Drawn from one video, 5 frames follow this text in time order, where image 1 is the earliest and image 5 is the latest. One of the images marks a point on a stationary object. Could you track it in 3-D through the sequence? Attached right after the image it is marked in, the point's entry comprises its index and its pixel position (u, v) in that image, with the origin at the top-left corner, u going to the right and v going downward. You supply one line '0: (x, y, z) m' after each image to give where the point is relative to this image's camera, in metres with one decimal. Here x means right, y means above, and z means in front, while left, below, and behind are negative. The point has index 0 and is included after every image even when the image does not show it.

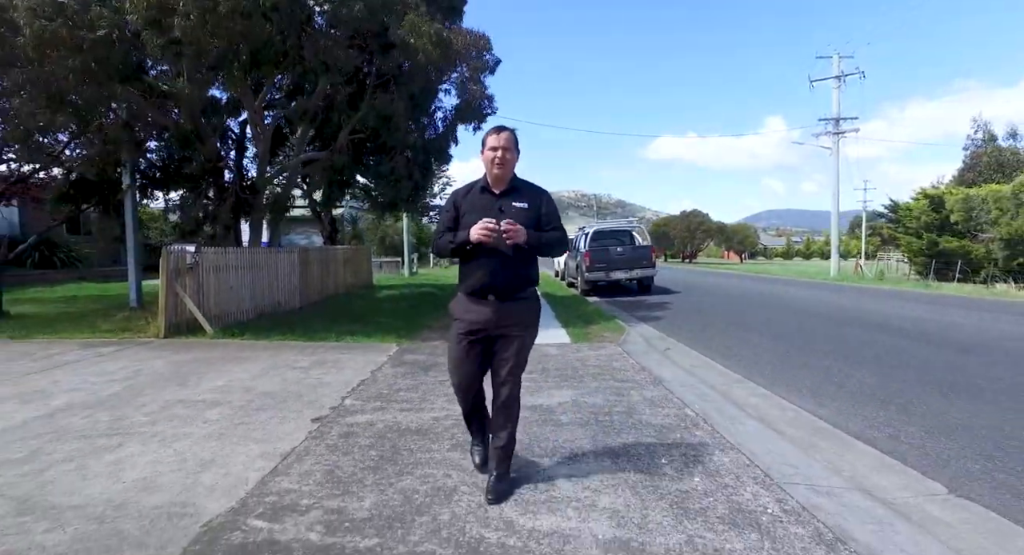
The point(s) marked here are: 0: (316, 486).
0: (-1.2, -1.3, +3.7) m
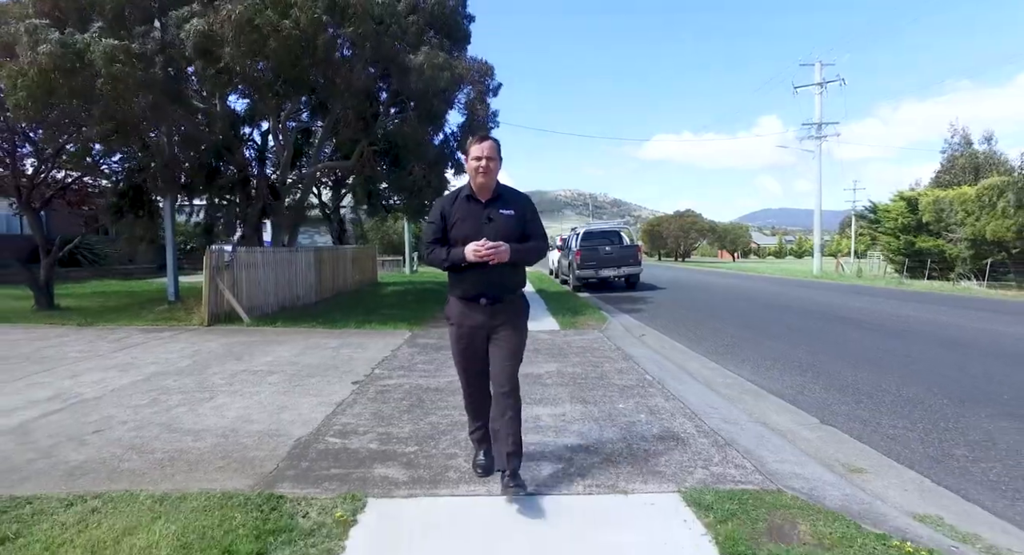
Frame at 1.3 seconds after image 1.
0: (-1.3, -1.3, +5.1) m
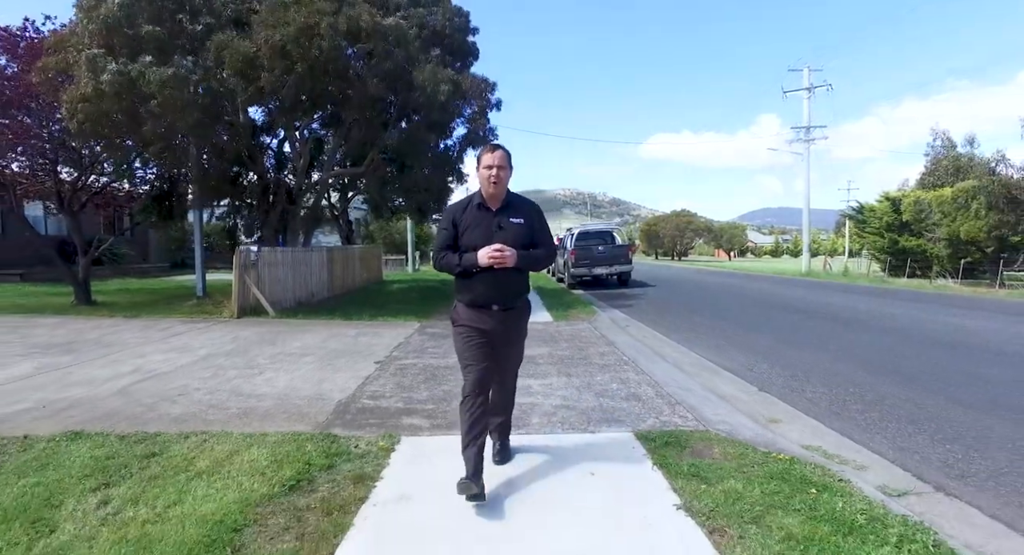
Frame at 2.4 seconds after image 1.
0: (-1.3, -1.2, +6.3) m
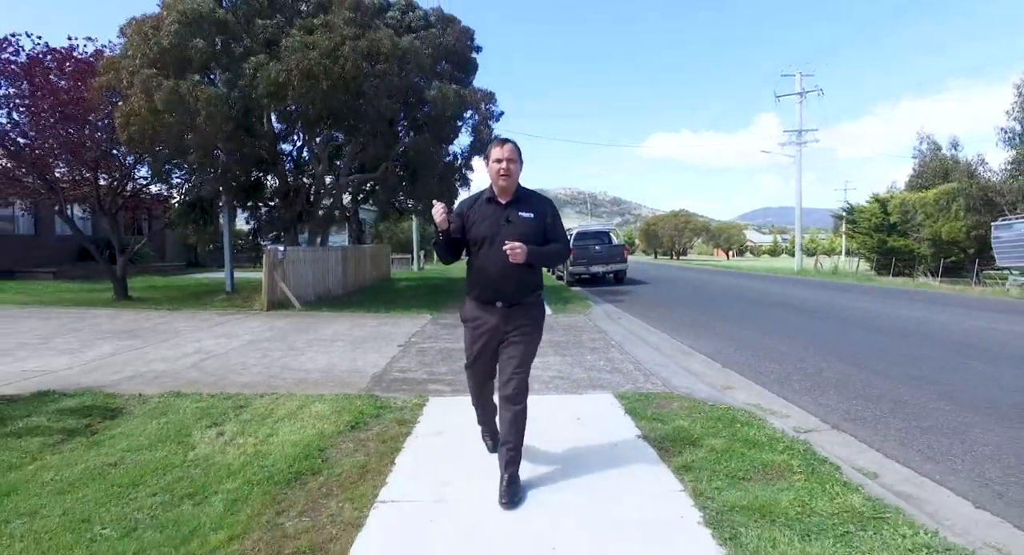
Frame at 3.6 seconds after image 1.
0: (-1.3, -1.1, +7.5) m
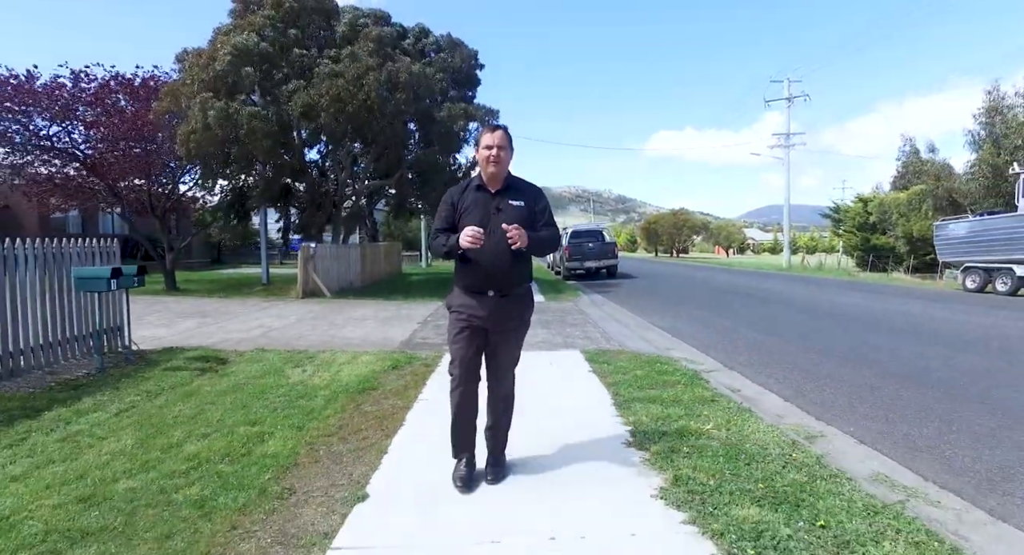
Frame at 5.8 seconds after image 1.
0: (-1.3, -1.0, +9.6) m
